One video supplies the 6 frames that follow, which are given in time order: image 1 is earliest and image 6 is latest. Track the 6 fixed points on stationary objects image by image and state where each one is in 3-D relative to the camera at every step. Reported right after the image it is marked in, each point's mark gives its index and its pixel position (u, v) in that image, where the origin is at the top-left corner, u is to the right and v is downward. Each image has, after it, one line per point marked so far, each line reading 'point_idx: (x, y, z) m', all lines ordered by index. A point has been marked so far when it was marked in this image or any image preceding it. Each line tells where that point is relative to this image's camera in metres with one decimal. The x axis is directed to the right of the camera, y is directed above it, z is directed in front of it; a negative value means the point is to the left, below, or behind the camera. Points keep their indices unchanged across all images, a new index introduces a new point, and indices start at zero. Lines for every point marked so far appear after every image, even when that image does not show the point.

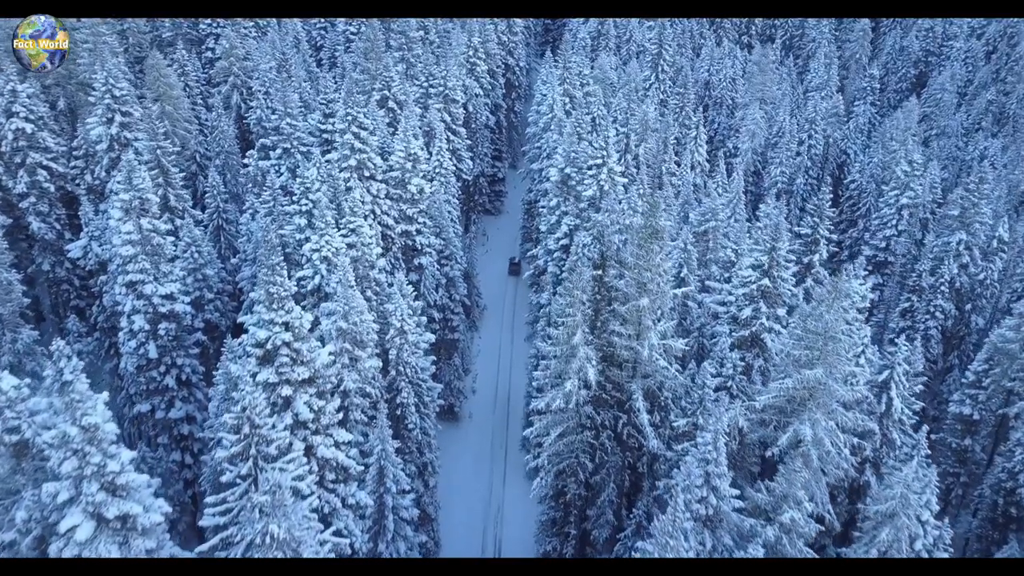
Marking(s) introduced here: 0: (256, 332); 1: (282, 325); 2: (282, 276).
0: (-6.3, -1.1, +18.9) m
1: (-5.8, -0.9, +19.3) m
2: (-5.8, +0.3, +19.3) m
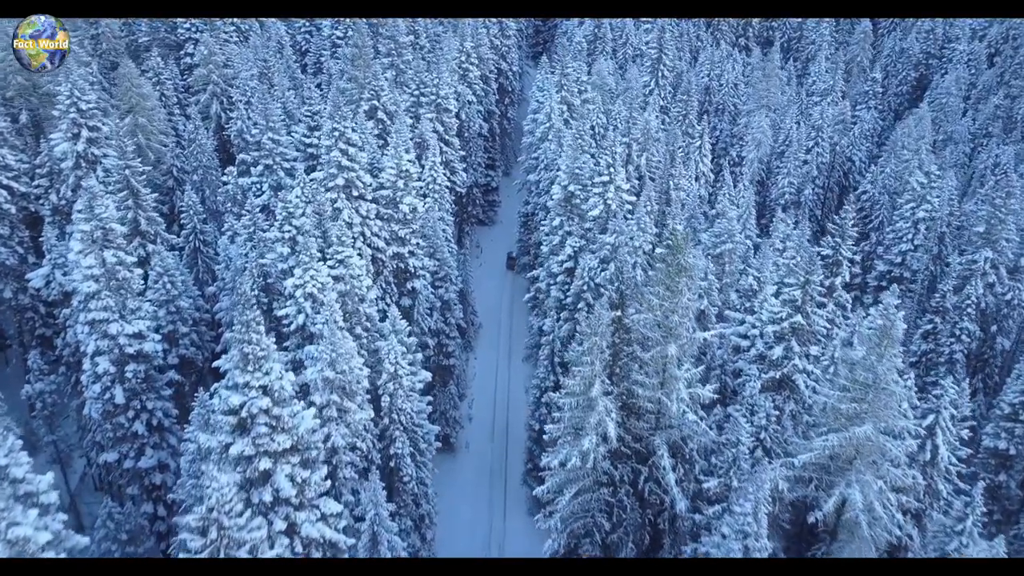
0: (-6.0, -2.3, +16.2) m
1: (-5.5, -2.1, +16.6) m
2: (-5.5, -0.9, +16.7) m
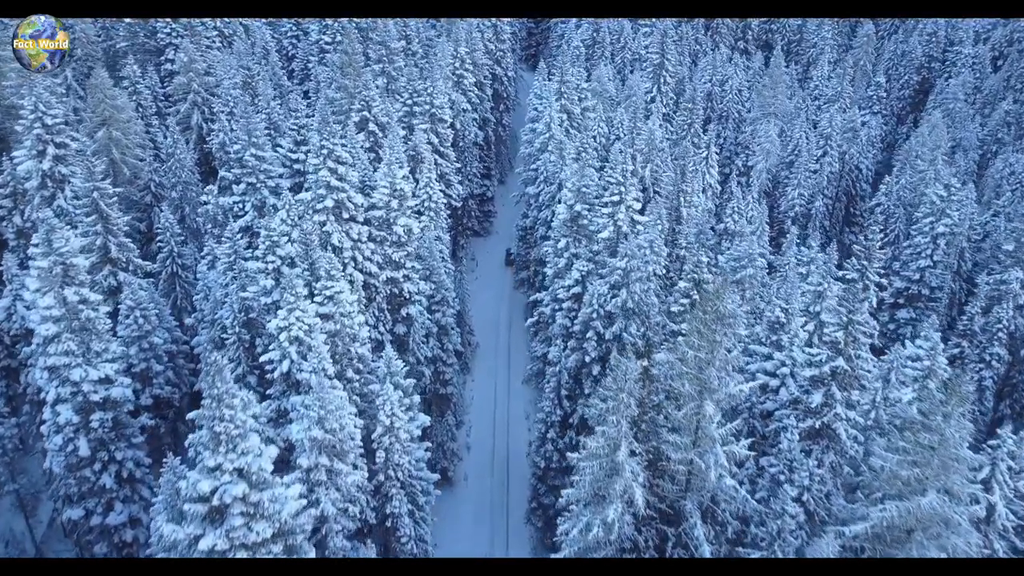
0: (-5.6, -3.5, +13.7) m
1: (-5.1, -3.3, +14.2) m
2: (-5.1, -2.1, +14.2) m
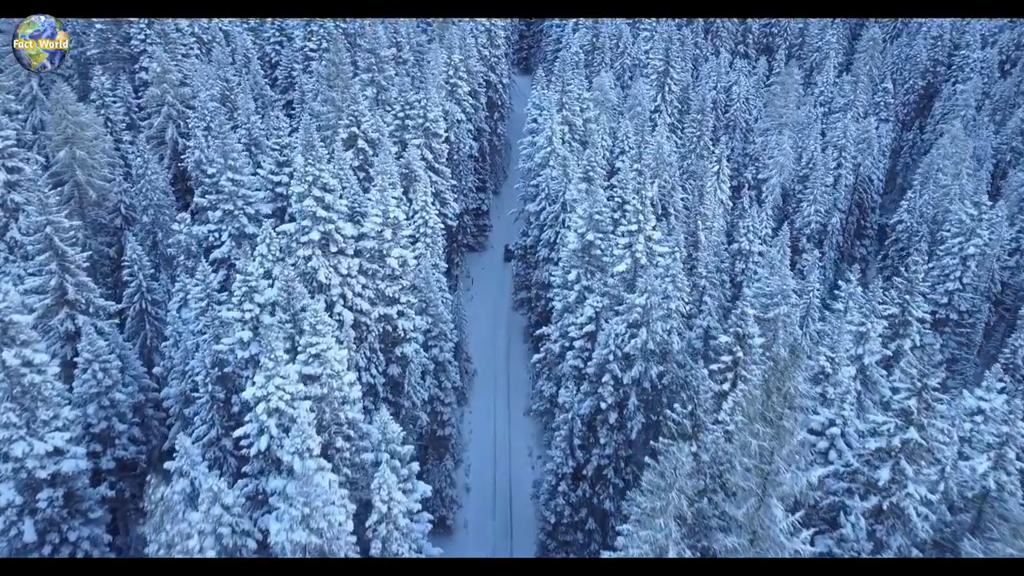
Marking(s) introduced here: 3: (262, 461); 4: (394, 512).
0: (-5.1, -4.9, +10.6) m
1: (-4.6, -4.7, +11.0) m
2: (-4.6, -3.5, +11.1) m
3: (-5.9, -4.0, +18.0) m
4: (-2.8, -5.4, +18.7) m
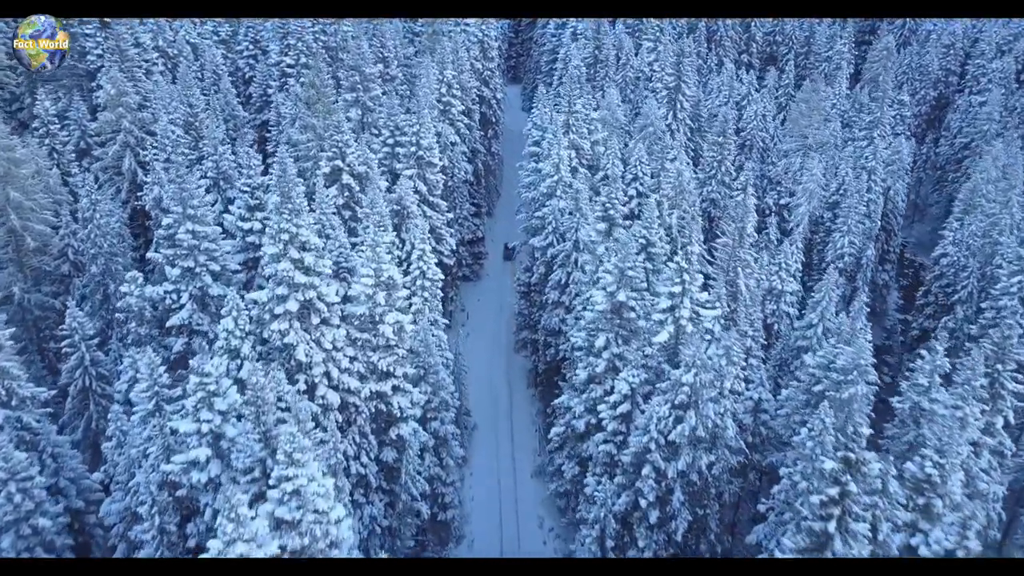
0: (-4.1, -7.1, +5.8) m
1: (-3.6, -6.9, +6.2) m
2: (-3.6, -5.7, +6.3) m
3: (-5.0, -6.3, +13.2) m
4: (-2.0, -7.6, +13.9) m
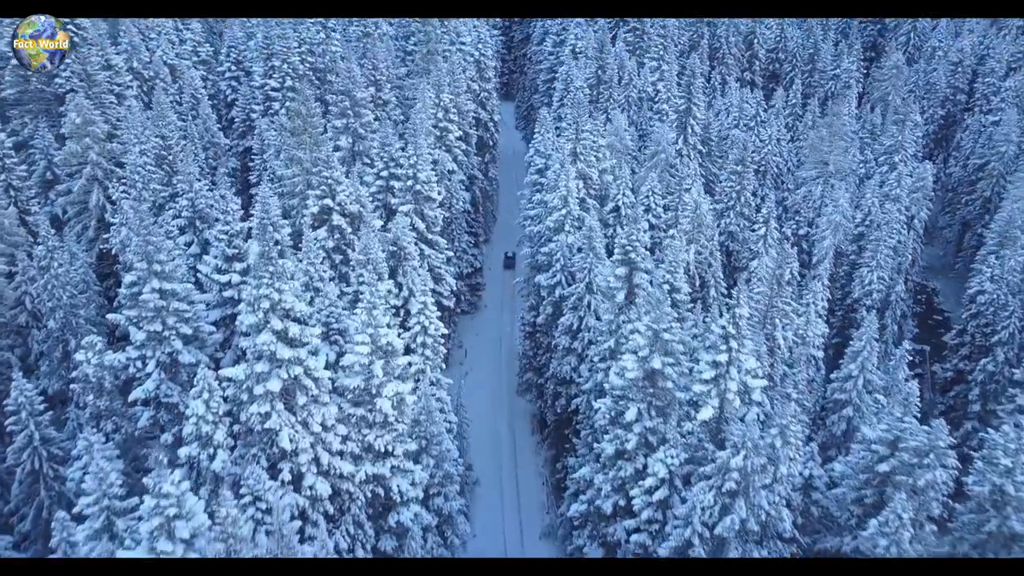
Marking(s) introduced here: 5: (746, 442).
0: (-3.3, -8.6, +2.4) m
1: (-2.8, -8.5, +2.8) m
2: (-2.9, -7.3, +3.0) m
3: (-4.4, -7.9, +9.8) m
4: (-1.3, -9.2, +10.5) m
5: (+5.6, -3.8, +18.7) m
